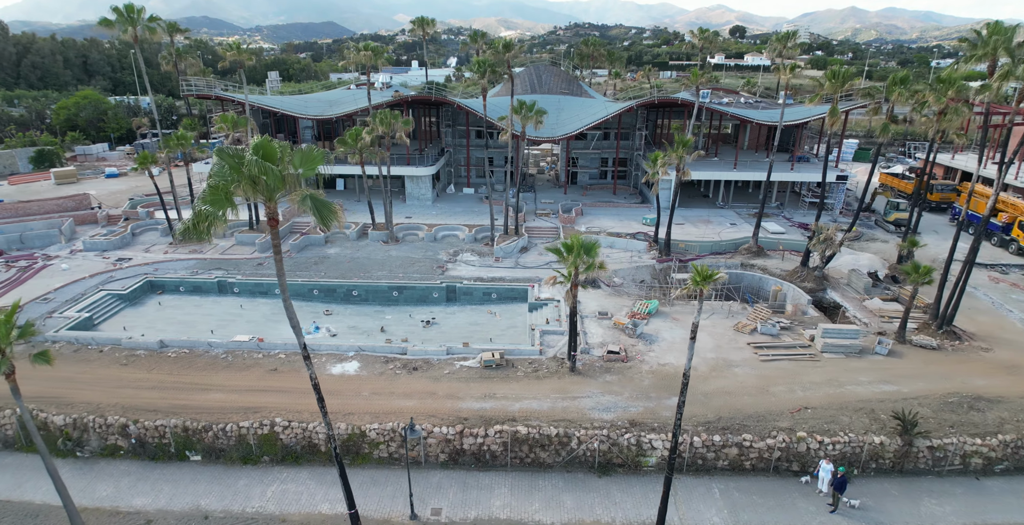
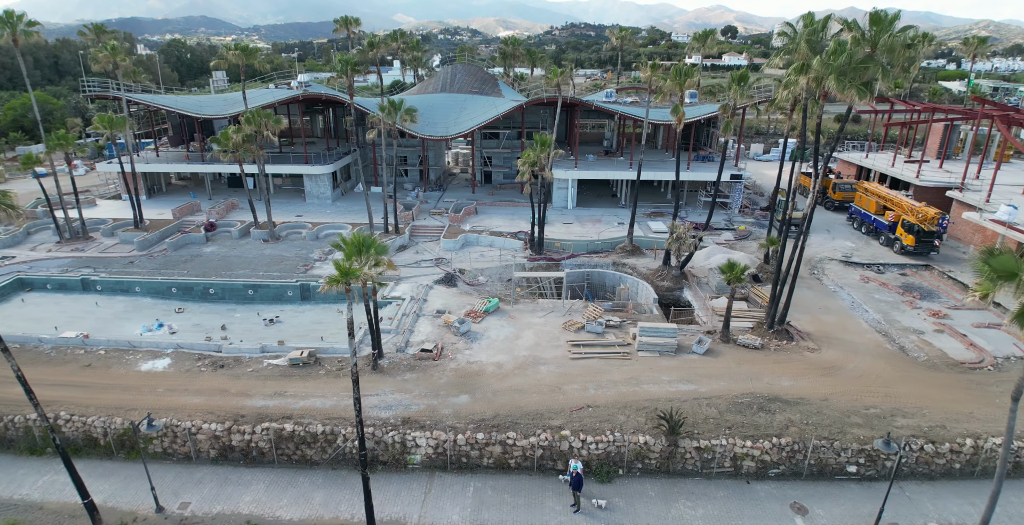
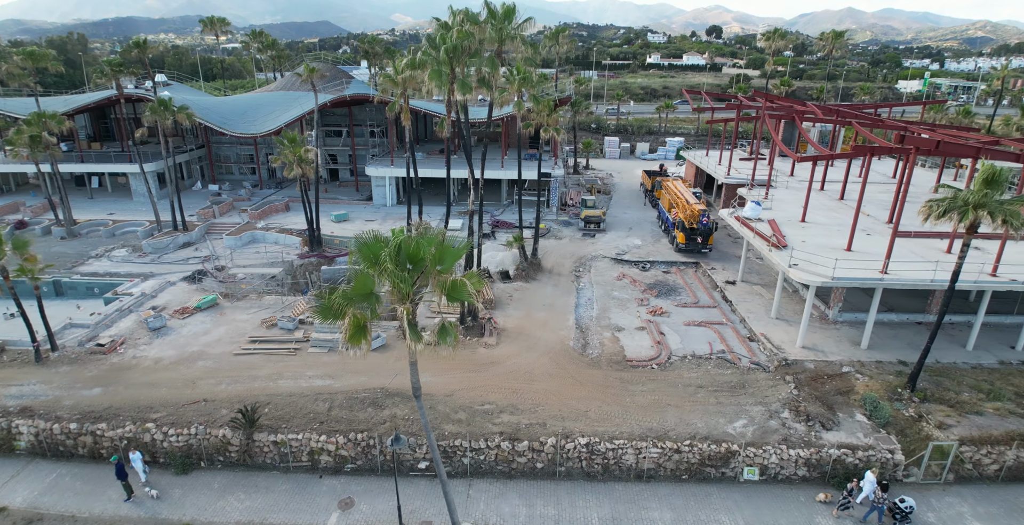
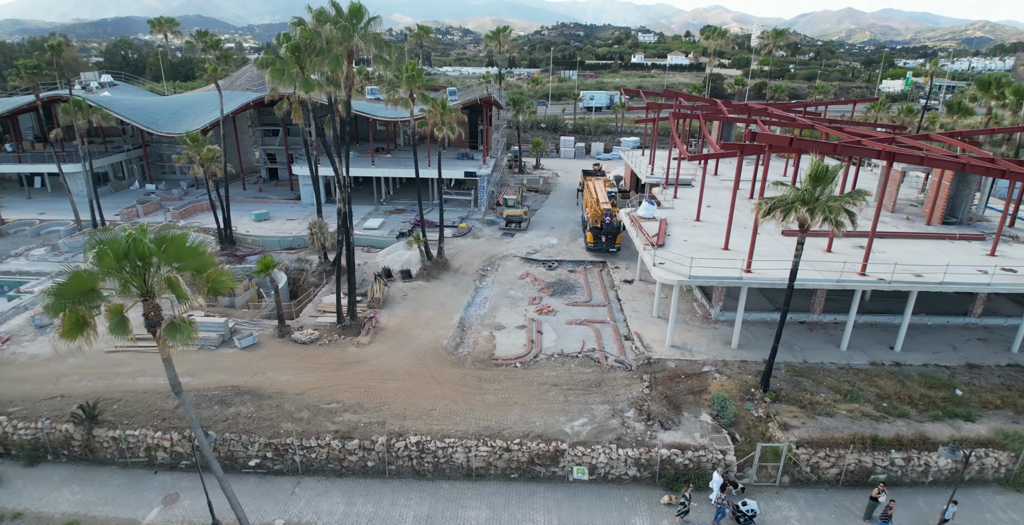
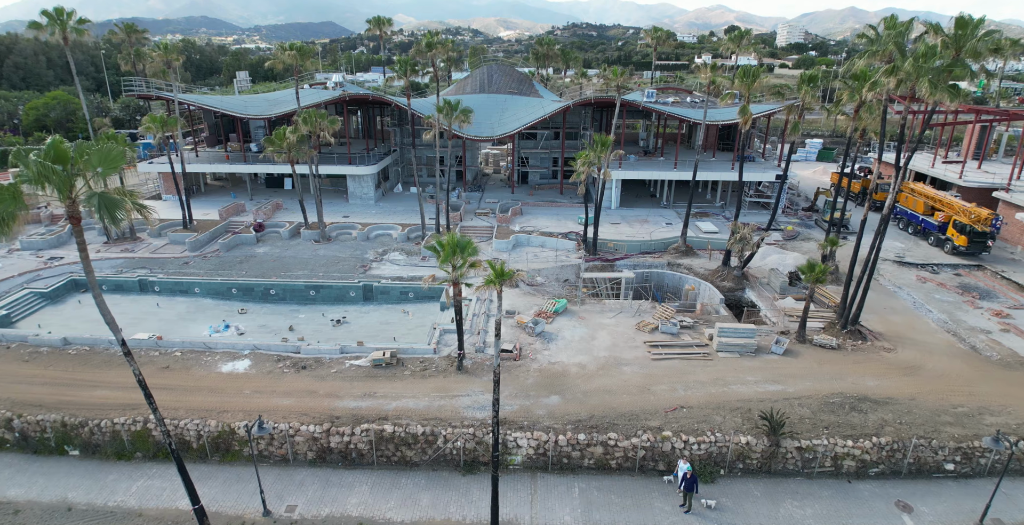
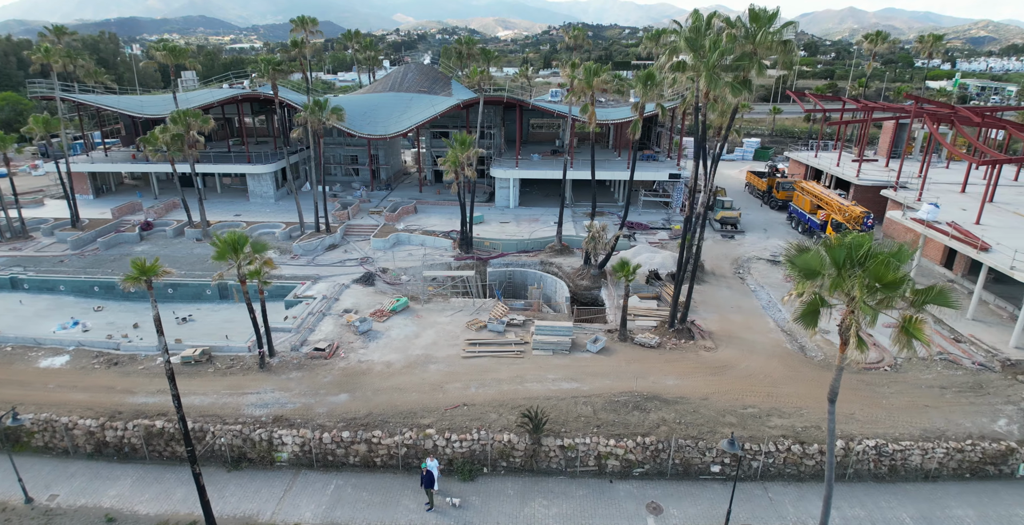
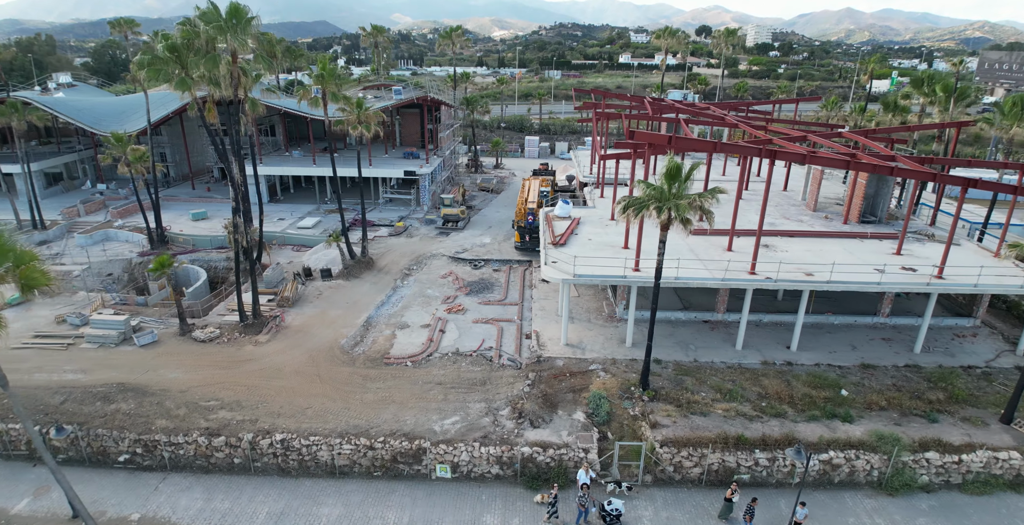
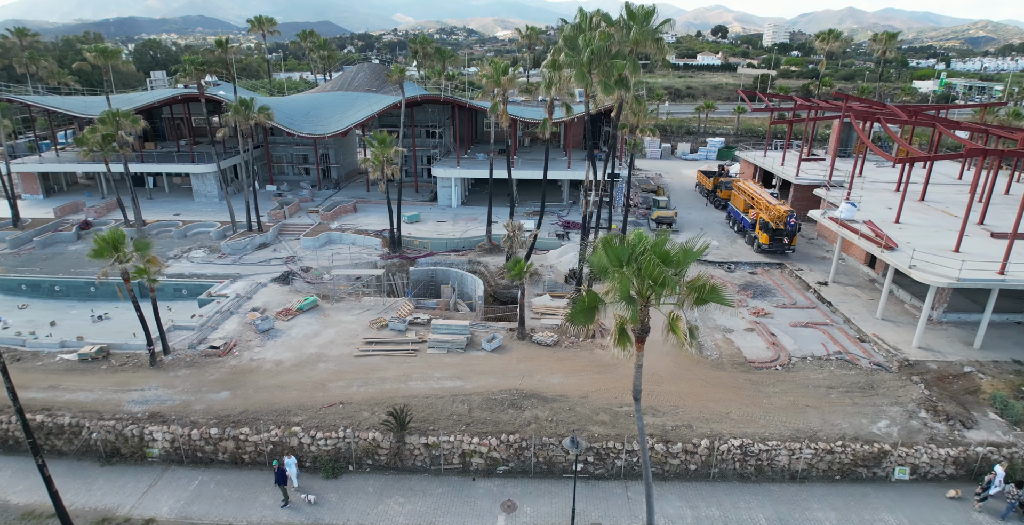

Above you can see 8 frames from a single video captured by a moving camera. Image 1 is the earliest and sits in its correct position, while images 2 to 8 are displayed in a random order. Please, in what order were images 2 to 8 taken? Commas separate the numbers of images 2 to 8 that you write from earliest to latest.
5, 2, 6, 8, 3, 4, 7
